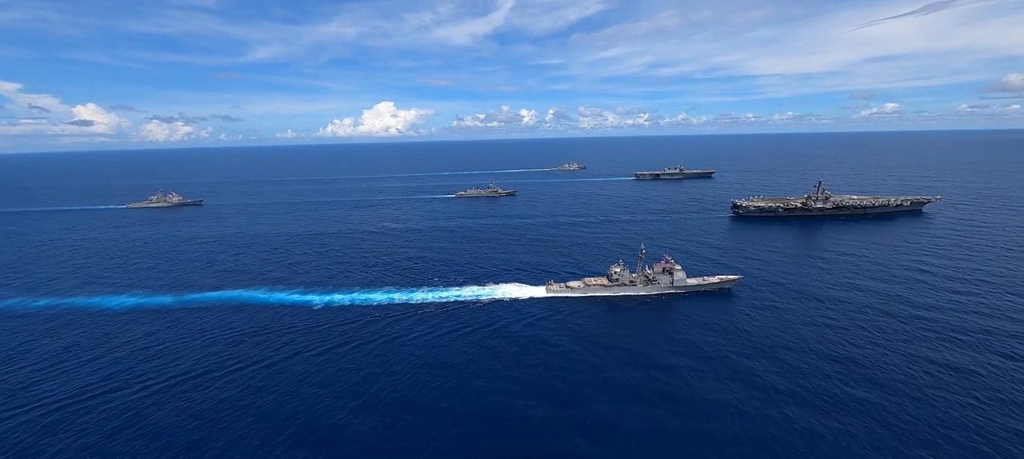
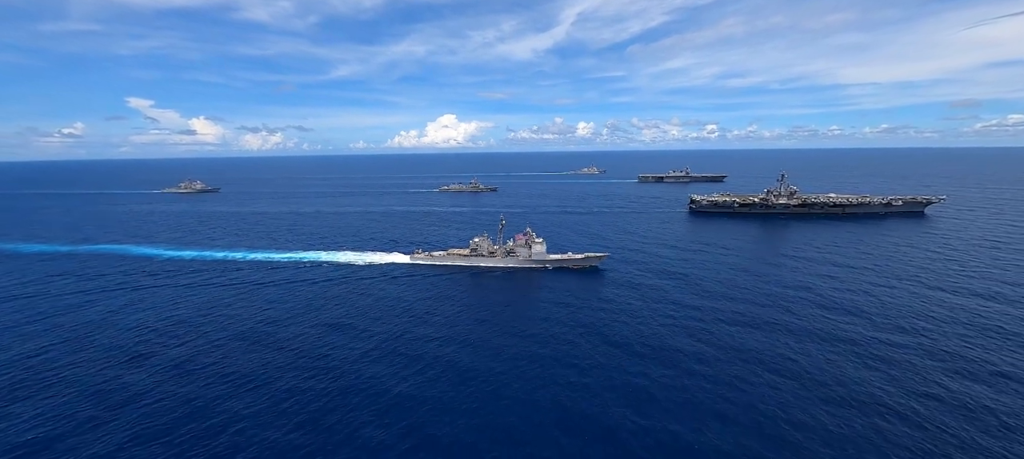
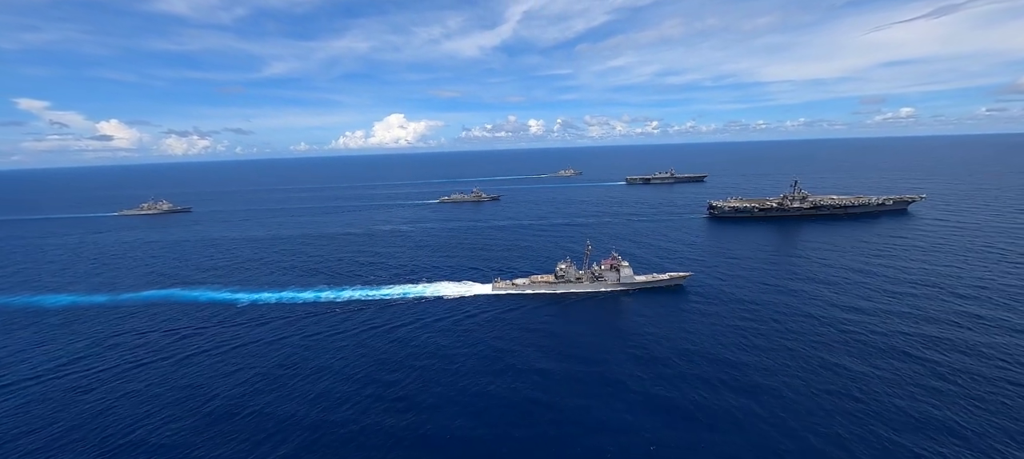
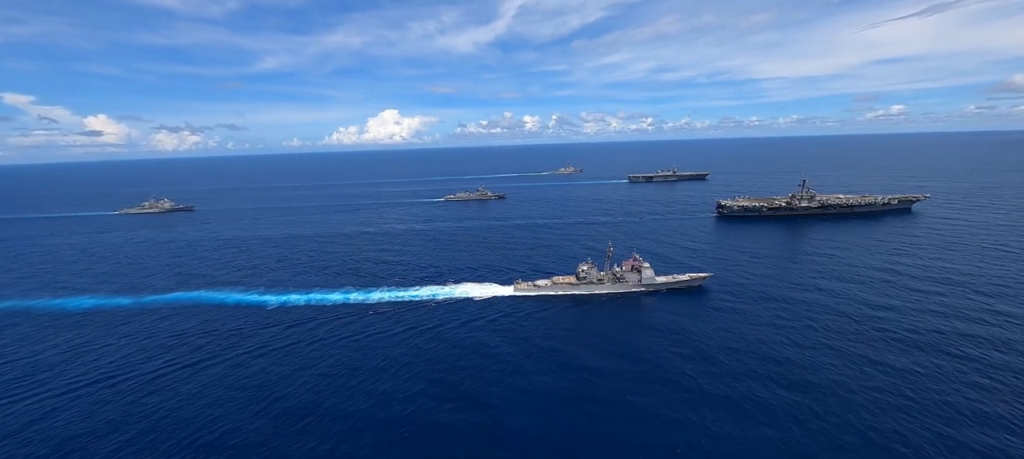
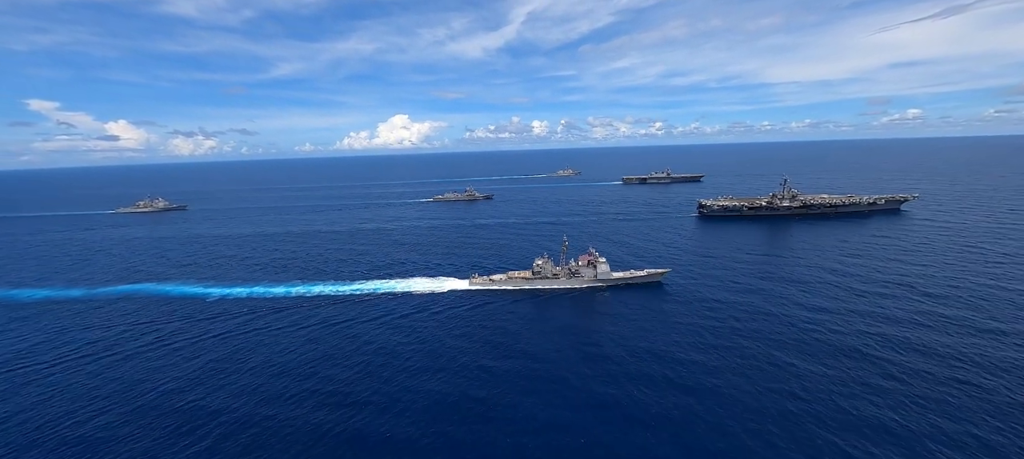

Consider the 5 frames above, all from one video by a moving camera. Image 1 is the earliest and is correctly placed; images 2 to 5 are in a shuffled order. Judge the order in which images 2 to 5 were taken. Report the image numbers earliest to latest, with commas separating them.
4, 3, 5, 2
